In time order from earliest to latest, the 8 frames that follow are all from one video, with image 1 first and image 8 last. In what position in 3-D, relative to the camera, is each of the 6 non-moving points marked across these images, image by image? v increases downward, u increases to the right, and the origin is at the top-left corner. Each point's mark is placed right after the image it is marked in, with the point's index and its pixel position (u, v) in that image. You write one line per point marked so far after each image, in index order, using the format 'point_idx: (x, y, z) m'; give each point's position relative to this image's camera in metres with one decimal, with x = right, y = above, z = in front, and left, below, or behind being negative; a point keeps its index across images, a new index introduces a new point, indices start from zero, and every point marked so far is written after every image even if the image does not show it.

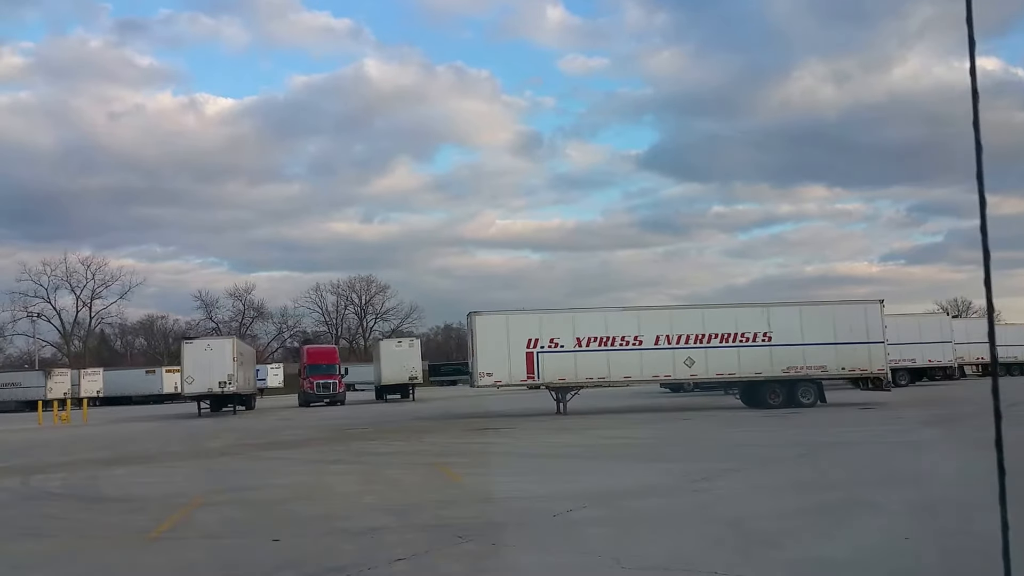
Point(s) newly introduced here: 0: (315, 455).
0: (-3.2, -2.7, +15.3) m
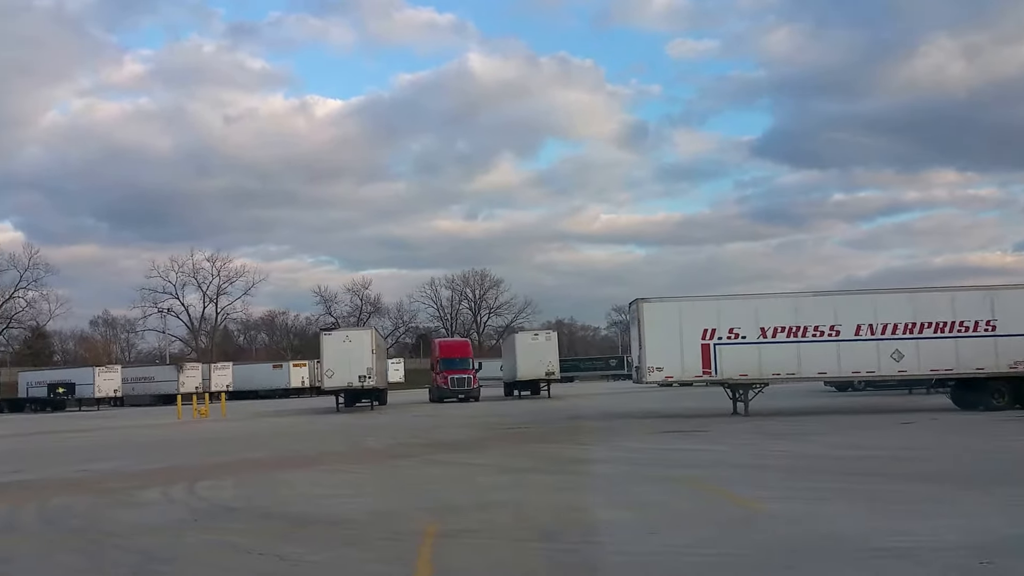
0: (-0.1, -2.4, +13.2) m
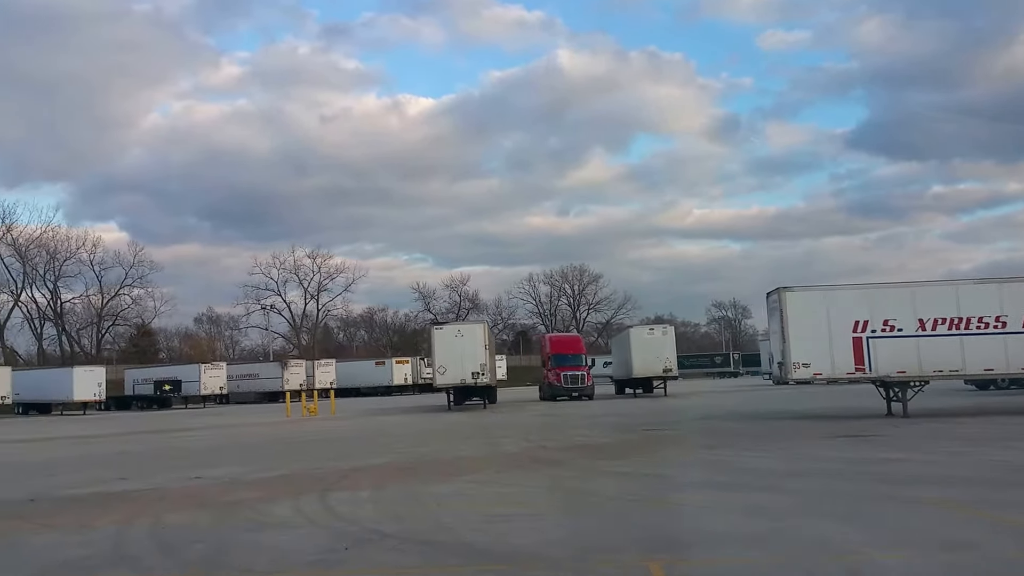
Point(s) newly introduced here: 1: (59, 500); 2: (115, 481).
0: (+2.0, -2.3, +11.5) m
1: (-5.6, -2.6, +11.4) m
2: (-5.7, -2.8, +13.4) m
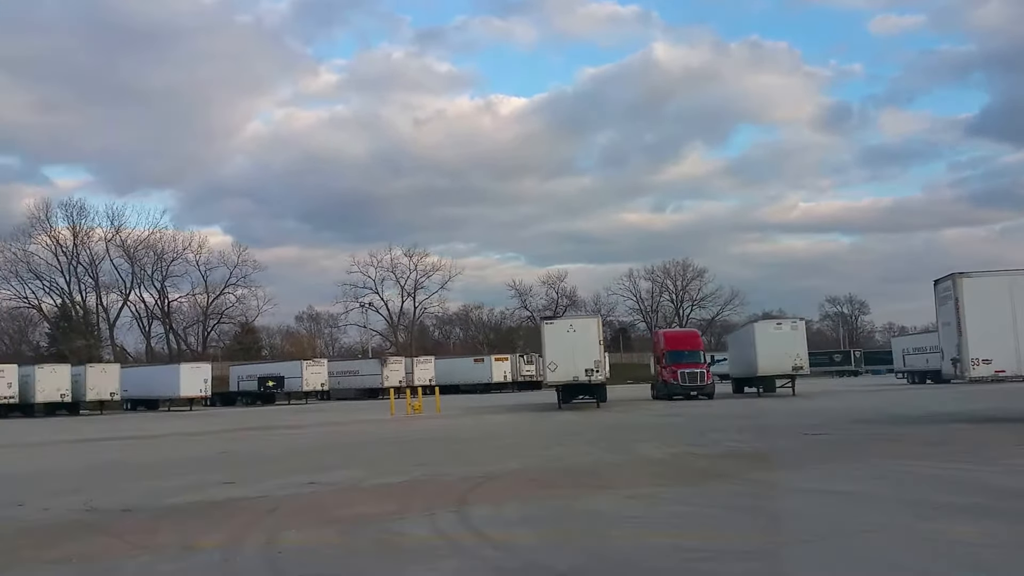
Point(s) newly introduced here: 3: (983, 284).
0: (+3.7, -2.0, +9.3) m
1: (-3.8, -2.4, +10.0) m
2: (-3.7, -2.5, +12.0) m
3: (+9.2, +0.1, +18.3) m
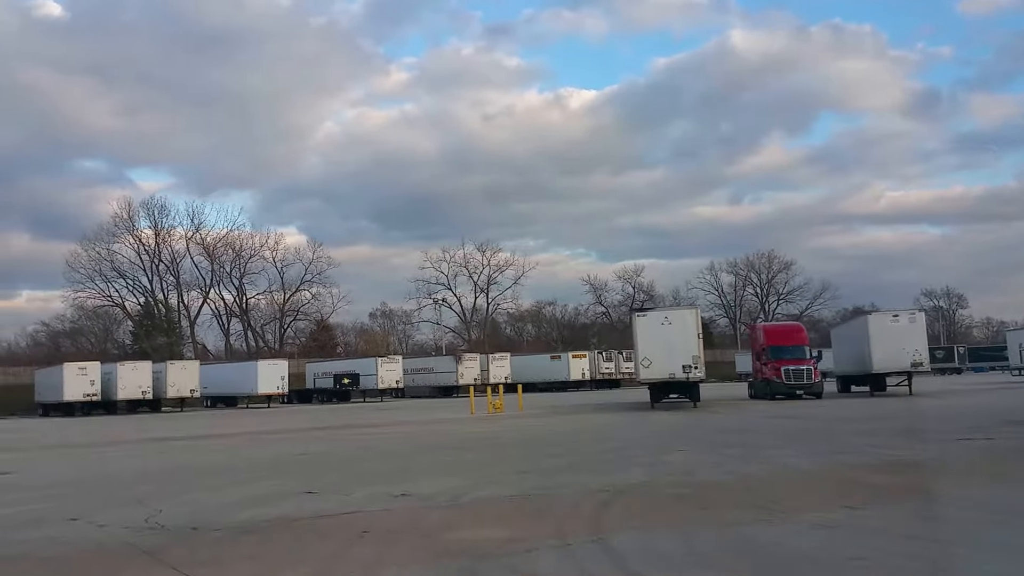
0: (+4.9, -1.7, +7.1) m
1: (-2.5, -2.2, +8.3) m
2: (-2.3, -2.3, +10.3) m
3: (+11.0, +0.4, +15.7) m
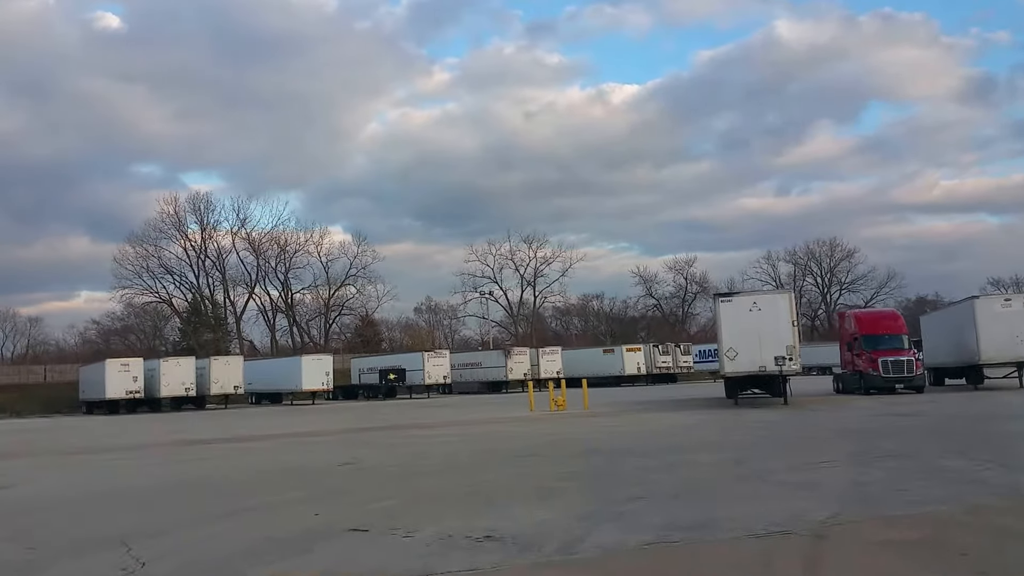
0: (+5.7, -1.3, +3.8) m
1: (-1.6, -1.8, +5.4) m
2: (-1.3, -2.0, +7.3) m
3: (+12.3, +0.9, +12.1) m
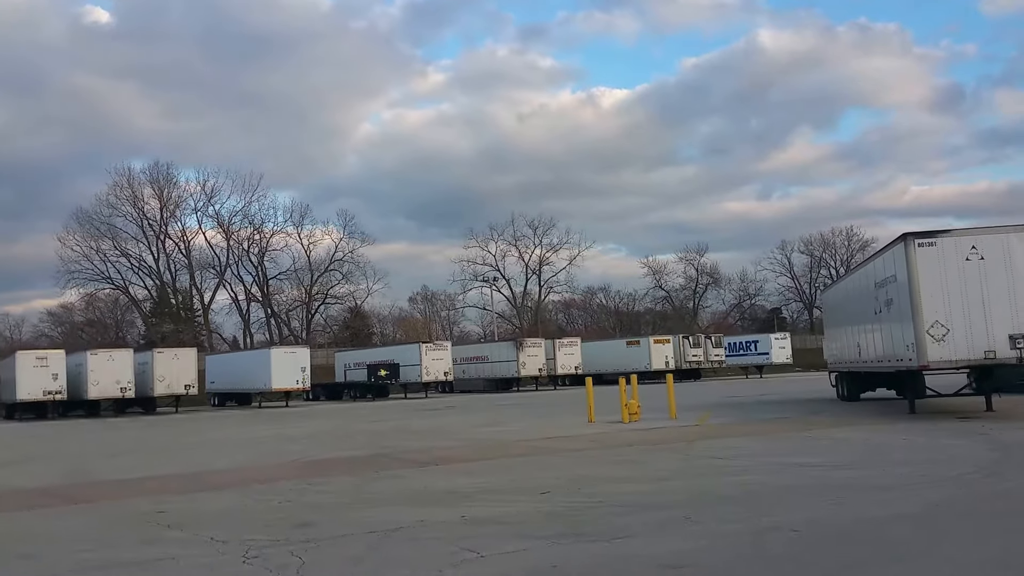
0: (+7.1, -0.2, -6.9) m
1: (-0.3, -0.7, -5.4) m
2: (0.0, -0.9, -3.4) m
3: (+13.5, +2.1, +1.4) m
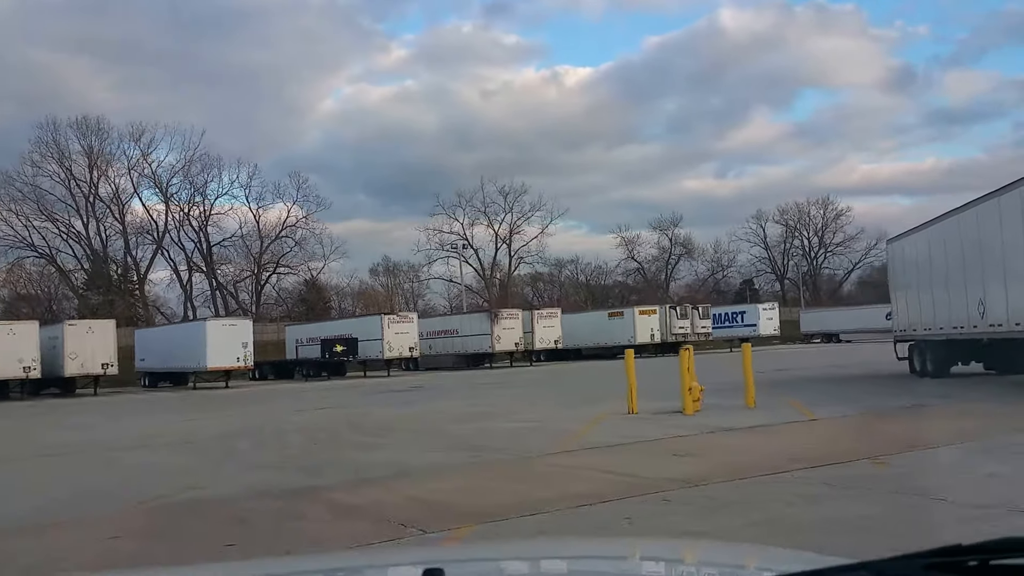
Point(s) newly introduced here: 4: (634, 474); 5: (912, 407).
0: (+8.3, +0.2, -13.2) m
1: (+0.9, -0.3, -12.0) m
2: (+1.1, -0.4, -10.0) m
3: (+14.4, +2.7, -4.7) m
4: (+1.0, -1.6, +8.6) m
5: (+6.0, -1.5, +14.3) m
